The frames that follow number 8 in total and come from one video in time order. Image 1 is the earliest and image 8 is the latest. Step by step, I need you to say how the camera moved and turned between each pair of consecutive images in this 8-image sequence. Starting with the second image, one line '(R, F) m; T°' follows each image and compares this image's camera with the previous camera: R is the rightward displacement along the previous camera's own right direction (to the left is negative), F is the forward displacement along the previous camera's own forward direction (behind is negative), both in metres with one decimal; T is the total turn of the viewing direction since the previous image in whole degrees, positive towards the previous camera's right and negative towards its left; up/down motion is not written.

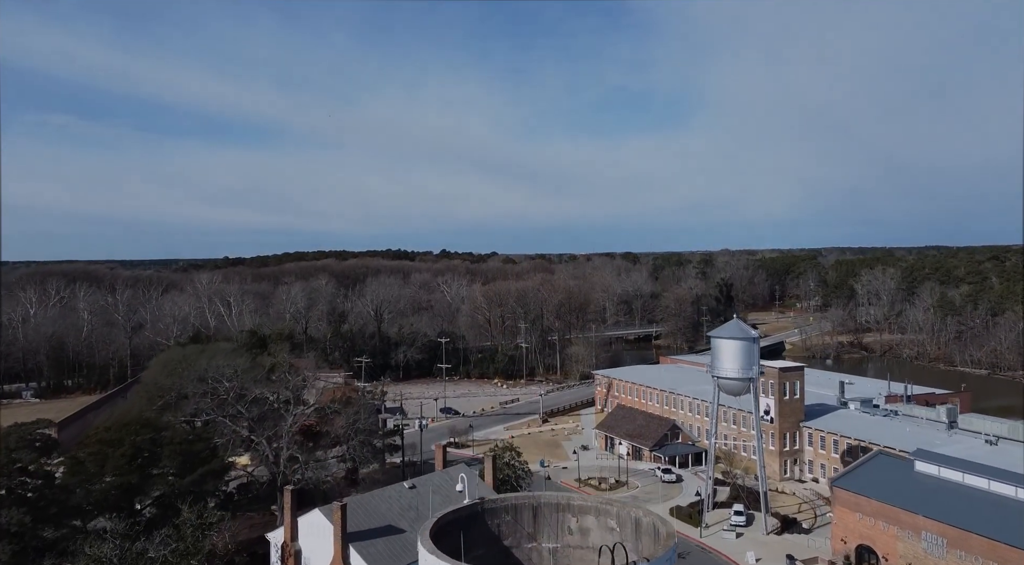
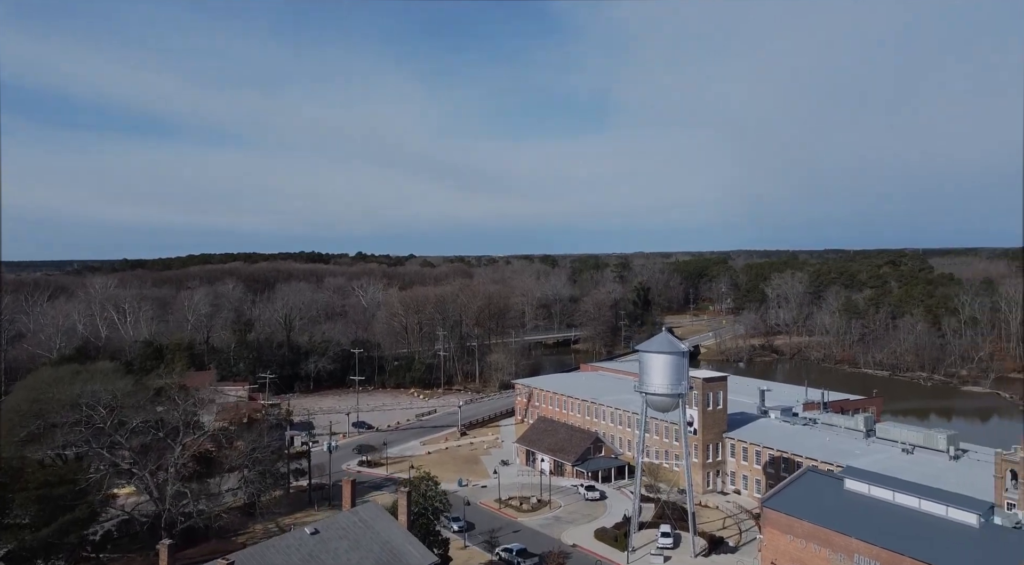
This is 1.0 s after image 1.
(0.0, +1.4) m; +6°
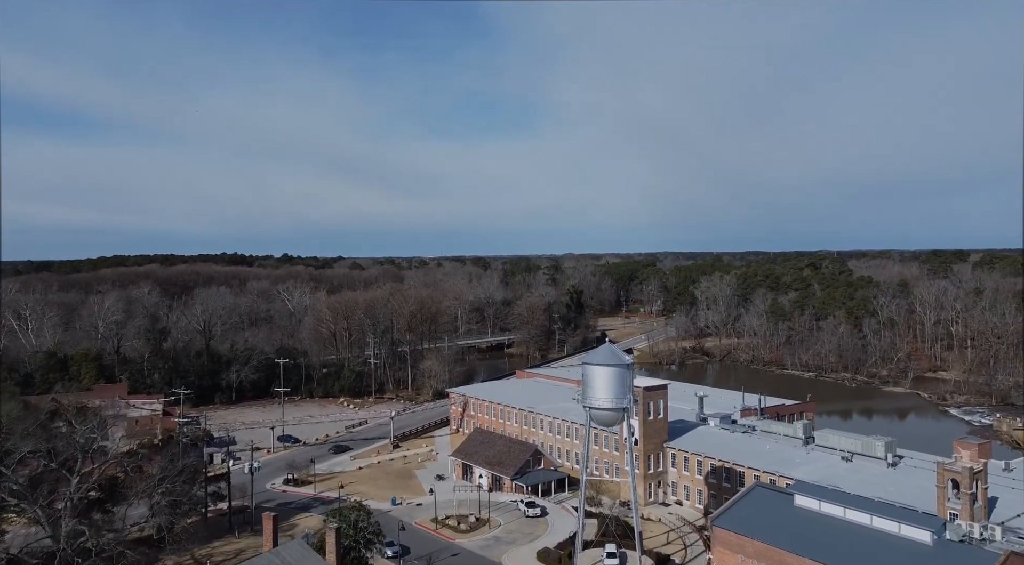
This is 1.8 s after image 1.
(-0.2, +1.2) m; +5°
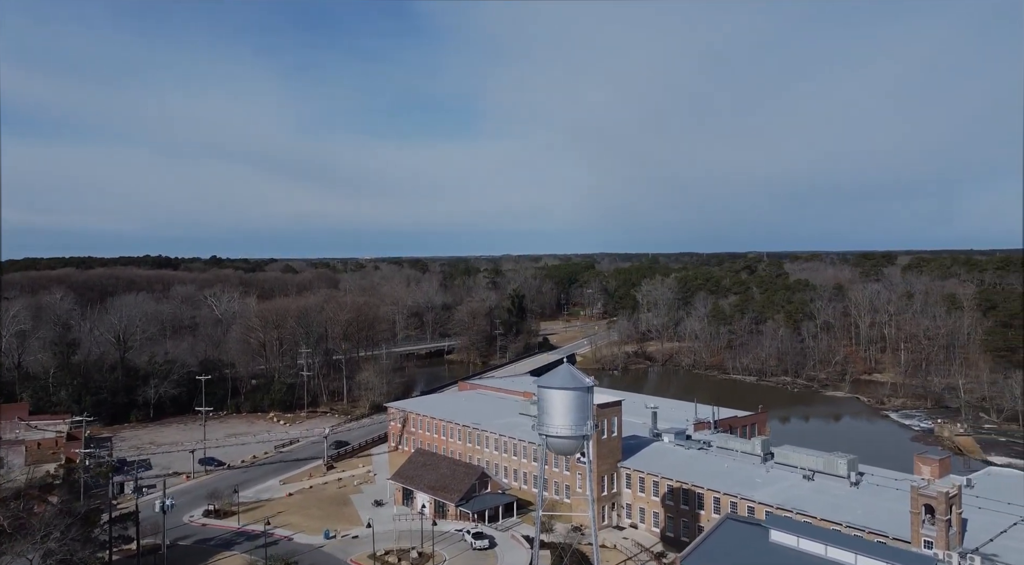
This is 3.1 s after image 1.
(-0.2, +2.0) m; +4°
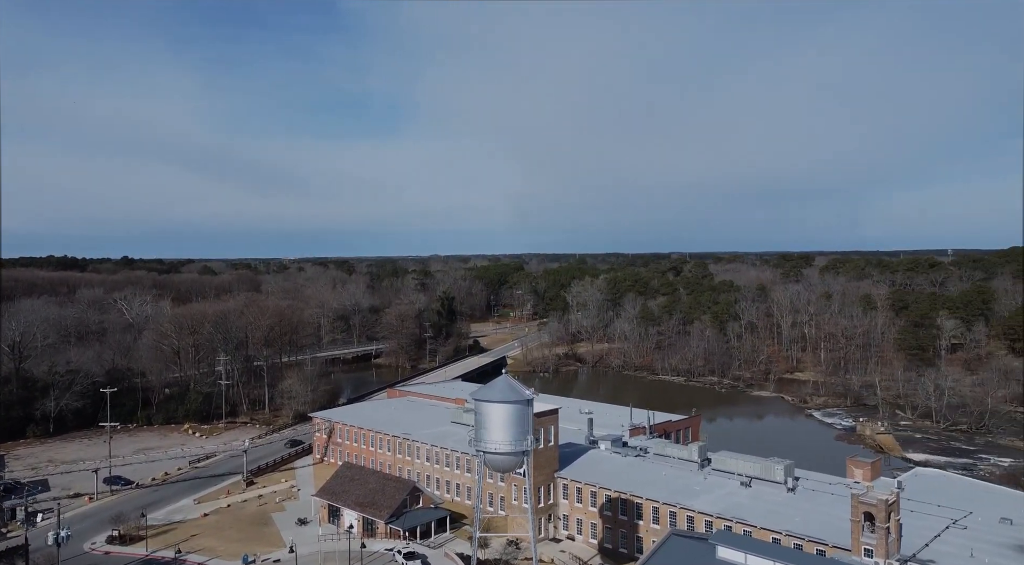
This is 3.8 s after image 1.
(-0.2, +1.1) m; +5°
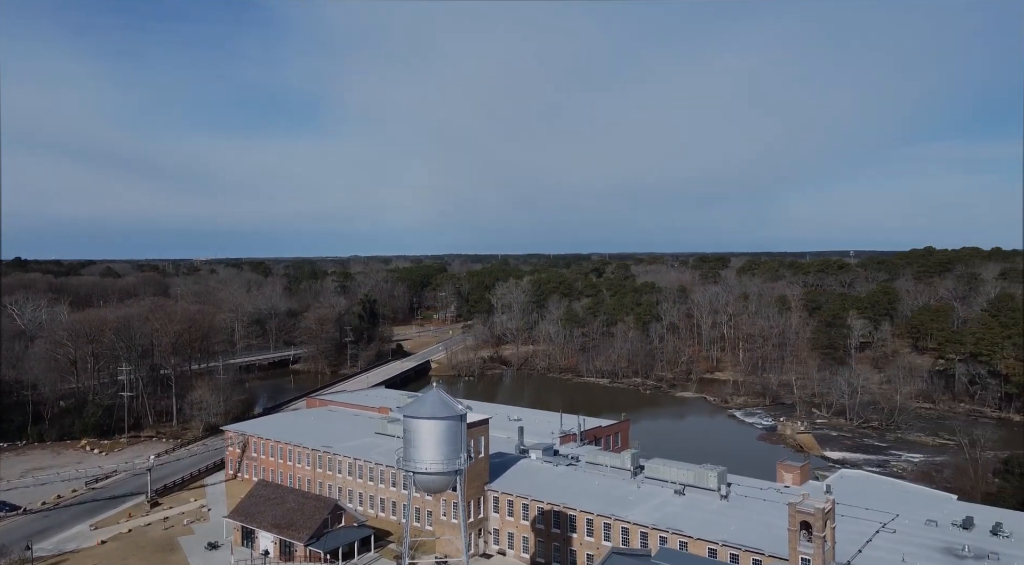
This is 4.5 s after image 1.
(-0.2, +1.2) m; +6°
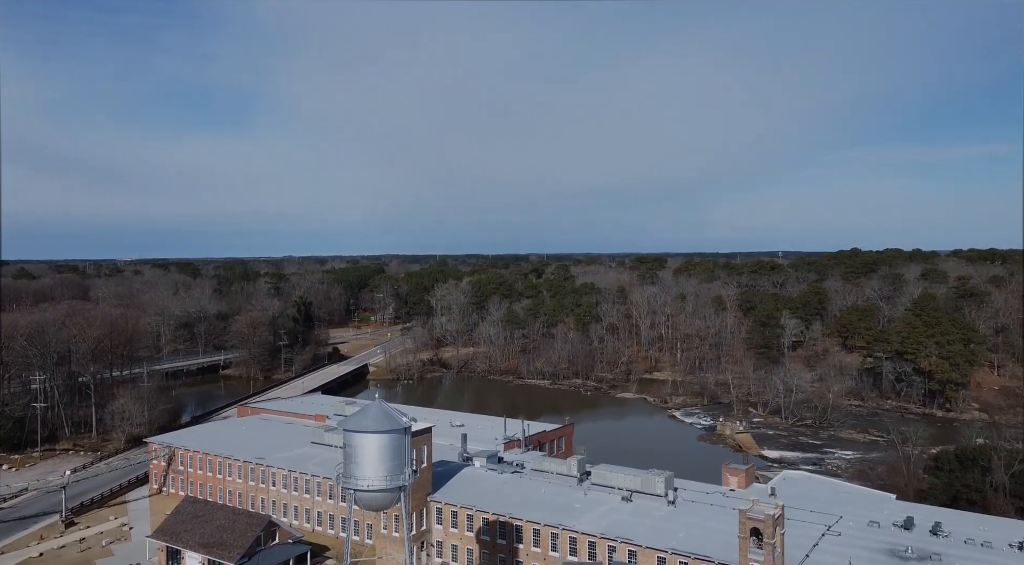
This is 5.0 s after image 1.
(-0.2, +0.9) m; +4°
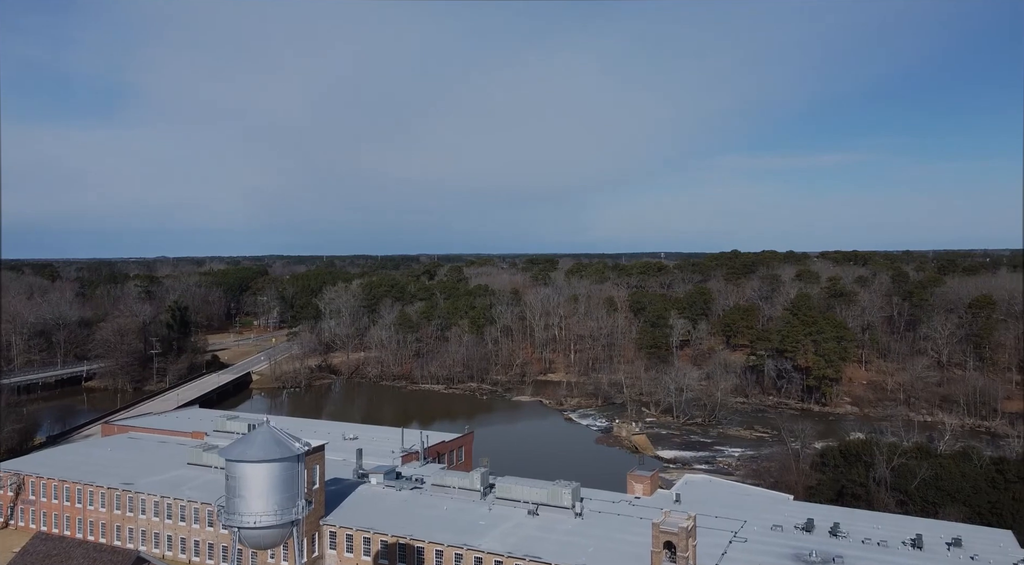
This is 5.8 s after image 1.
(-0.3, +1.5) m; +8°
